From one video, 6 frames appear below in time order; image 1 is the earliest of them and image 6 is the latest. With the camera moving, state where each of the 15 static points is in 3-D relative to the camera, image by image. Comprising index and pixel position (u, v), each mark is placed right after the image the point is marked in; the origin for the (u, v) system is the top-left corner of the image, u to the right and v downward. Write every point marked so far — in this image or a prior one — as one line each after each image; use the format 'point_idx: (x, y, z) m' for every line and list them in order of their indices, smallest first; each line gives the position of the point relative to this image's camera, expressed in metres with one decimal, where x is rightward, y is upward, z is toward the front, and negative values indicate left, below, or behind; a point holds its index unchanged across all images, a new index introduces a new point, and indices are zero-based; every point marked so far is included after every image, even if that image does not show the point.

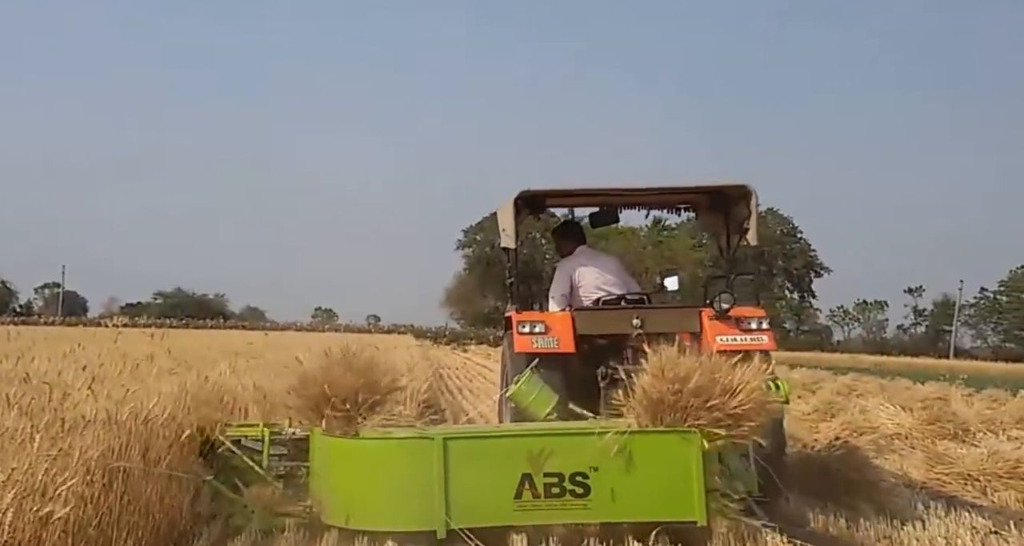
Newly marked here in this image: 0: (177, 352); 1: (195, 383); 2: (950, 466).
0: (-3.5, -0.8, +13.1) m
1: (-2.1, -0.7, +8.2) m
2: (+3.3, -1.5, +9.5) m
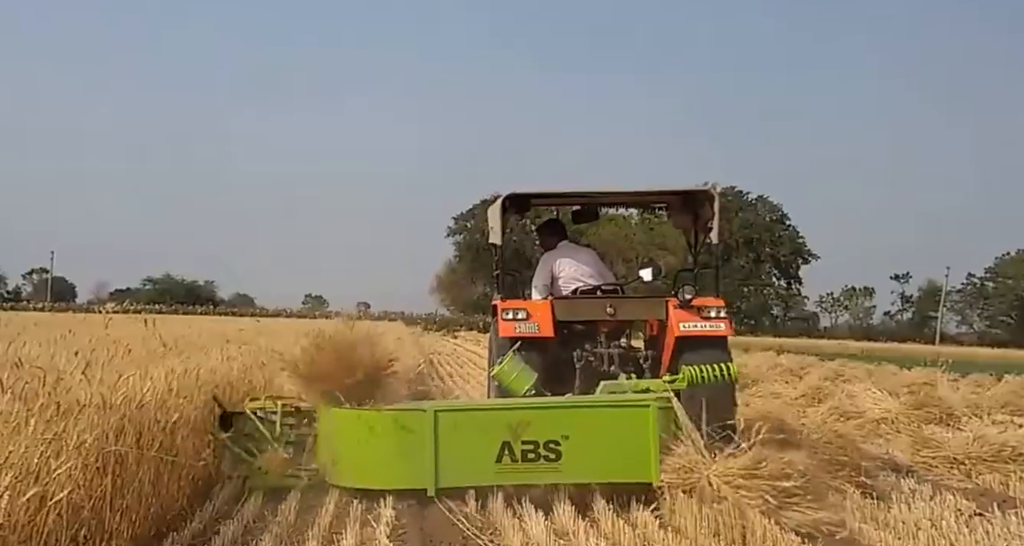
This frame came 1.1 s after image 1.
0: (-3.6, -0.7, +13.1) m
1: (-2.1, -0.6, +8.2) m
2: (+3.2, -1.3, +9.6) m
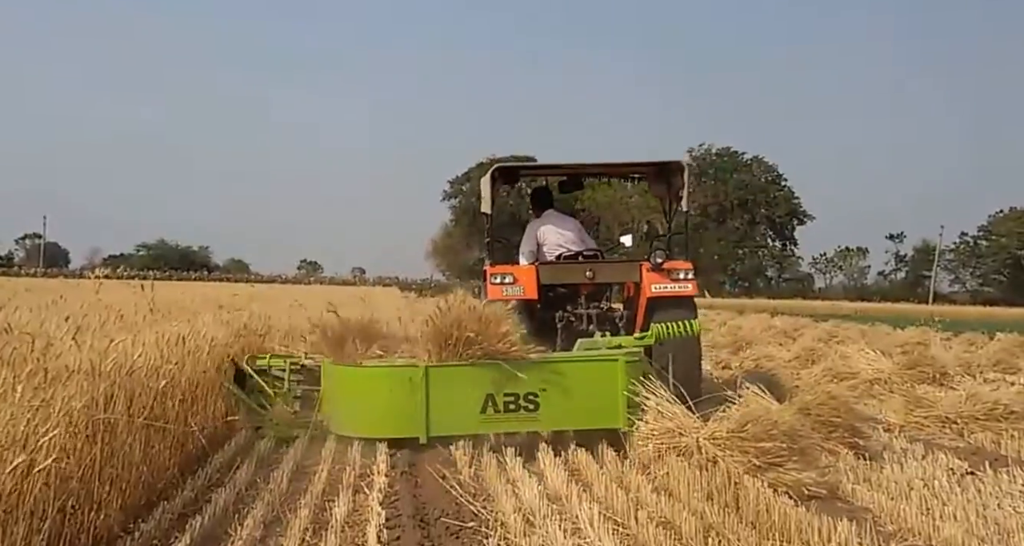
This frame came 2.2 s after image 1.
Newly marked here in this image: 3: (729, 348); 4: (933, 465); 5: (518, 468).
0: (-3.7, -0.3, +13.1) m
1: (-2.2, -0.4, +8.2) m
2: (+3.2, -1.0, +9.6) m
3: (+3.0, -1.1, +17.3) m
4: (+2.4, -1.1, +7.2) m
5: (0.0, -1.0, +6.7) m
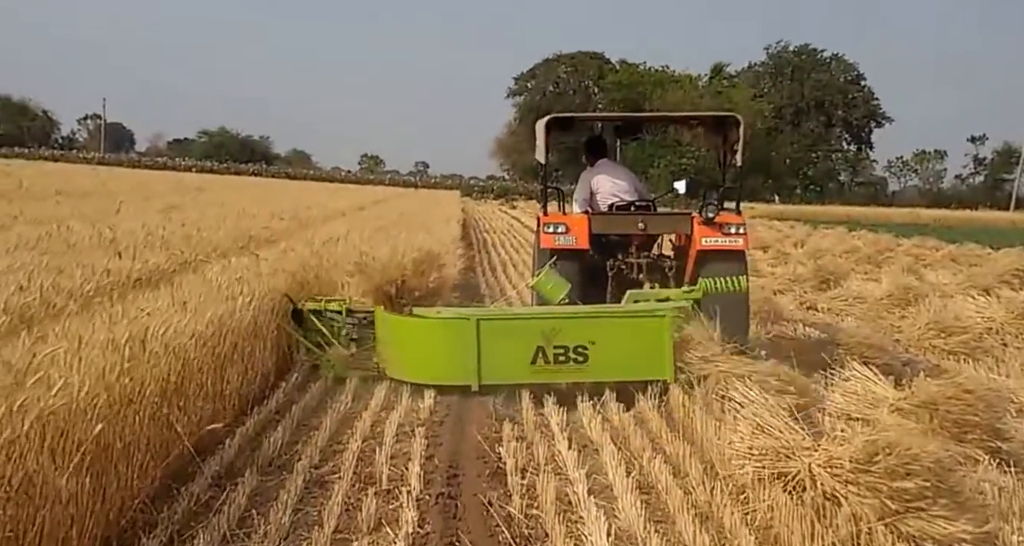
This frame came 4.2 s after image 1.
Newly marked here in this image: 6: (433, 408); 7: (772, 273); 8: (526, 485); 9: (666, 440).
0: (-3.0, +0.4, +12.1) m
1: (-1.8, -0.1, +7.1) m
2: (+3.7, -0.8, +8.4) m
3: (+3.8, -0.1, +16.0) m
4: (+2.7, -1.0, +6.0) m
5: (+0.4, -0.9, +5.6) m
6: (-0.5, -0.8, +7.6) m
7: (+3.7, 0.0, +17.8) m
8: (+0.1, -0.9, +5.5) m
9: (+0.8, -0.9, +6.6) m
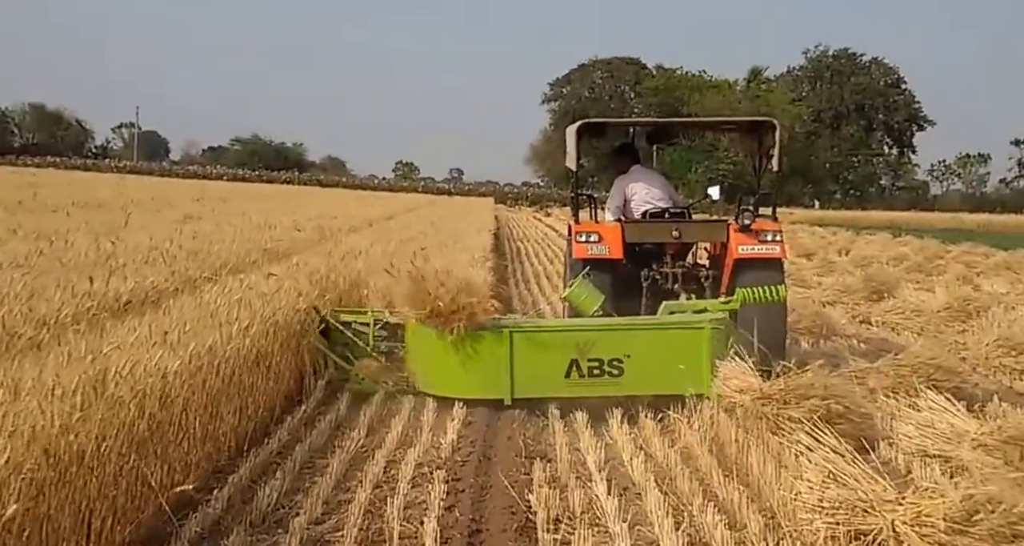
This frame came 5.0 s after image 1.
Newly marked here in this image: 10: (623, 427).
0: (-2.7, +0.3, +11.4) m
1: (-1.6, -0.2, +6.4) m
2: (+3.8, -0.9, +7.5) m
3: (+4.2, -0.3, +15.1) m
4: (+2.9, -1.1, +5.2) m
5: (+0.5, -1.0, +4.9) m
6: (-0.3, -0.9, +6.9) m
7: (+4.1, -0.1, +17.0) m
8: (+0.2, -1.0, +4.7) m
9: (+1.0, -1.0, +5.8) m
10: (+0.6, -0.9, +7.2) m
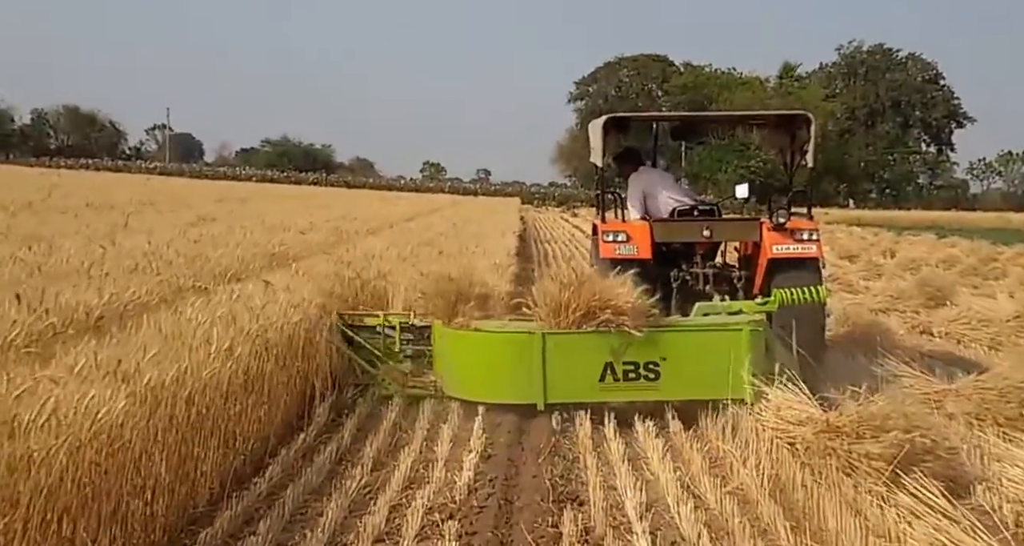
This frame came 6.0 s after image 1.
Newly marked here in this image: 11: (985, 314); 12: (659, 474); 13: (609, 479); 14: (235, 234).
0: (-2.5, +0.2, +10.4) m
1: (-1.5, -0.3, +5.4) m
2: (+4.0, -0.9, +6.4) m
3: (+4.5, -0.3, +14.0) m
4: (+2.9, -1.1, +4.0) m
5: (+0.5, -1.1, +3.8) m
6: (-0.2, -1.0, +5.8) m
7: (+4.5, -0.2, +15.8) m
8: (+0.3, -1.1, +3.7) m
9: (+1.0, -1.0, +4.8) m
10: (+0.8, -0.9, +6.1) m
11: (+4.5, -0.4, +11.9) m
12: (+0.7, -1.0, +6.0) m
13: (+0.5, -1.0, +5.9) m
14: (-3.0, +0.5, +14.1) m
